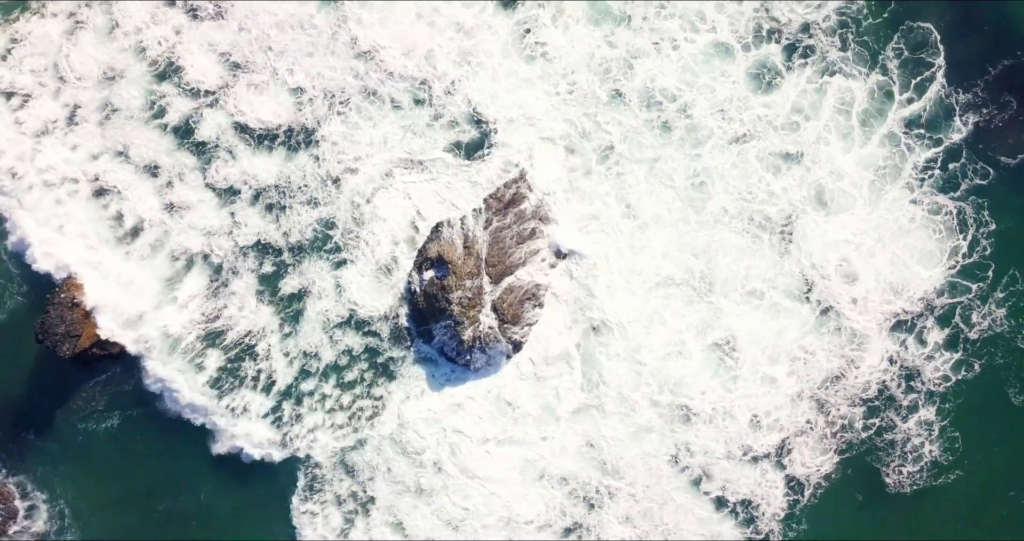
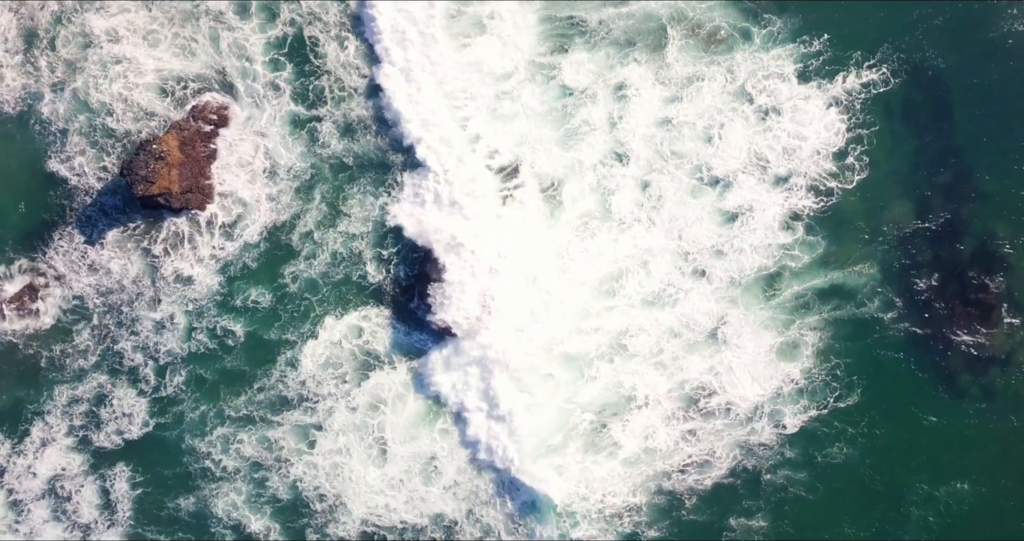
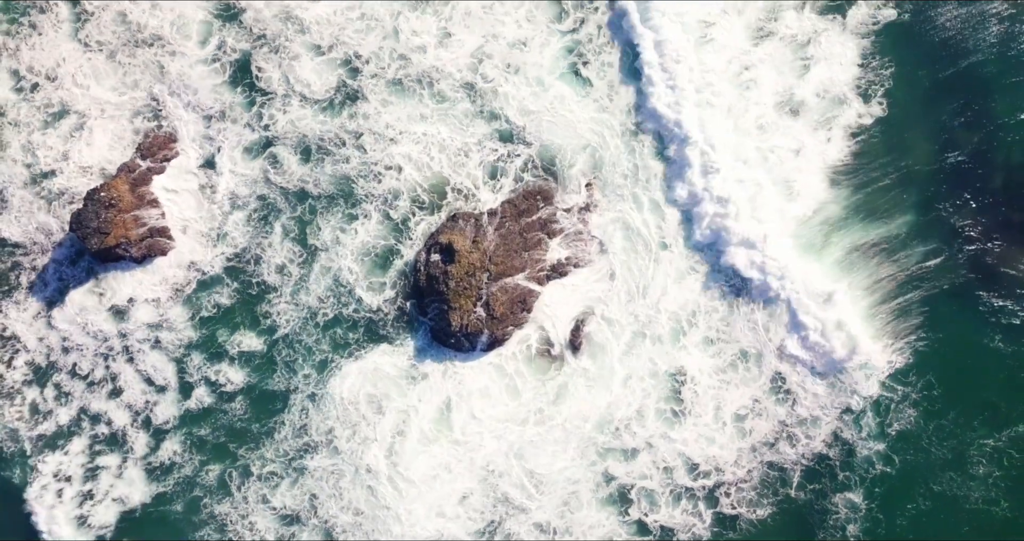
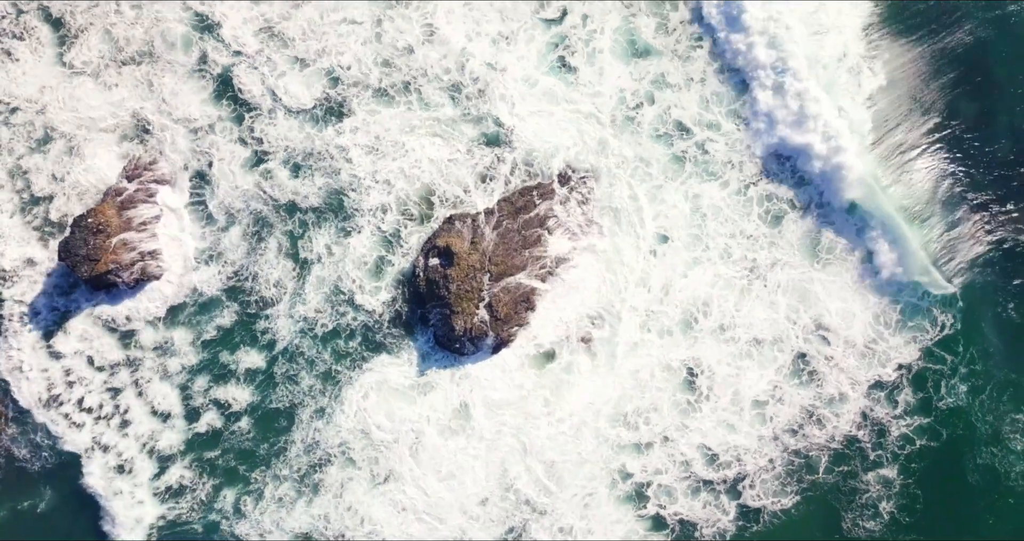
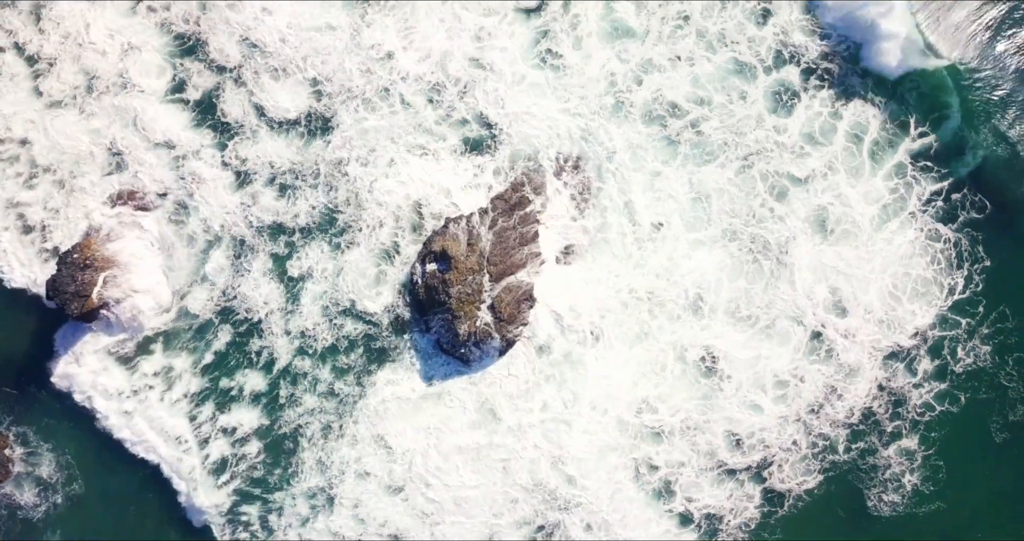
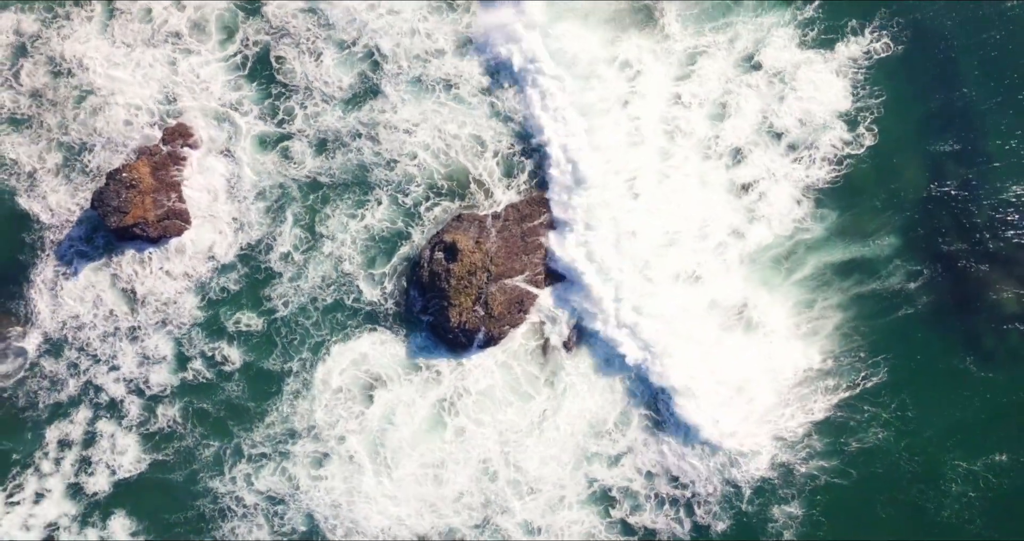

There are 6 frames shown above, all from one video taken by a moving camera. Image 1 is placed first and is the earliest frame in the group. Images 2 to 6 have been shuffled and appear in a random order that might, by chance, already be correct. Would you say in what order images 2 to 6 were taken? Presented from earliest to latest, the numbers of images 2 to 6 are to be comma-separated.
5, 4, 3, 6, 2
